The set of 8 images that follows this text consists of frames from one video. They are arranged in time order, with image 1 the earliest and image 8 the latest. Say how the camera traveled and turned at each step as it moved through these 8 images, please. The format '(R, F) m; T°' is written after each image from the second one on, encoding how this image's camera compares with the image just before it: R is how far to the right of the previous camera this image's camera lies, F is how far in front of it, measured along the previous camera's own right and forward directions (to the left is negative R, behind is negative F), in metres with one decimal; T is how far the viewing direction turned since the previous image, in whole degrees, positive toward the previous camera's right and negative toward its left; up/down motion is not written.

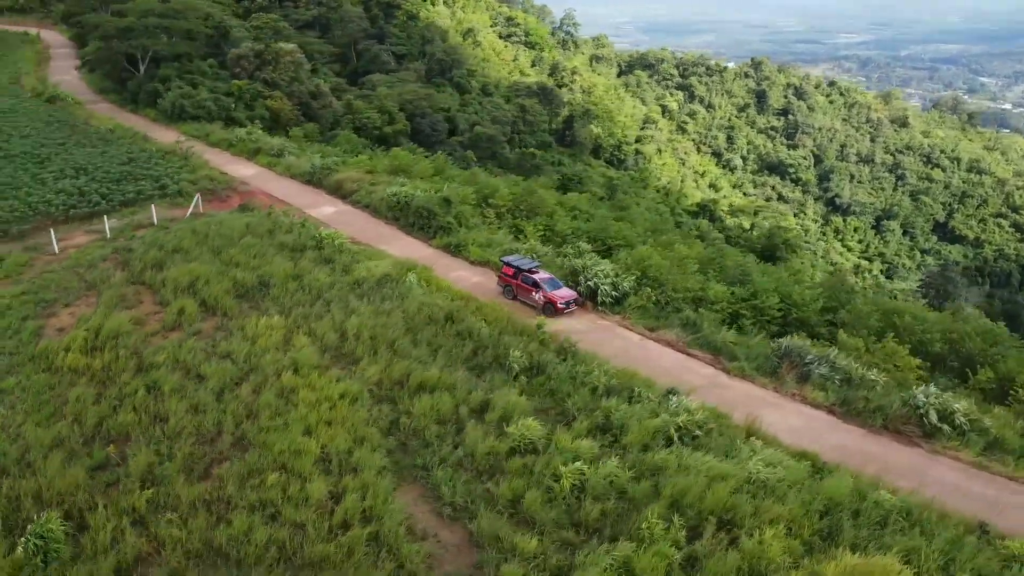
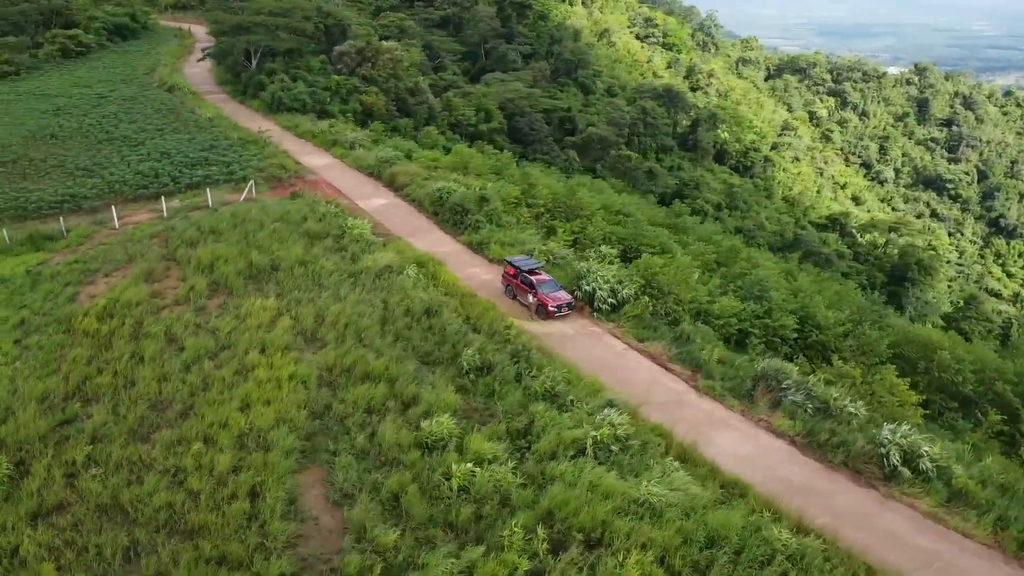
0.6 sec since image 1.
(+3.2, +0.3) m; -10°
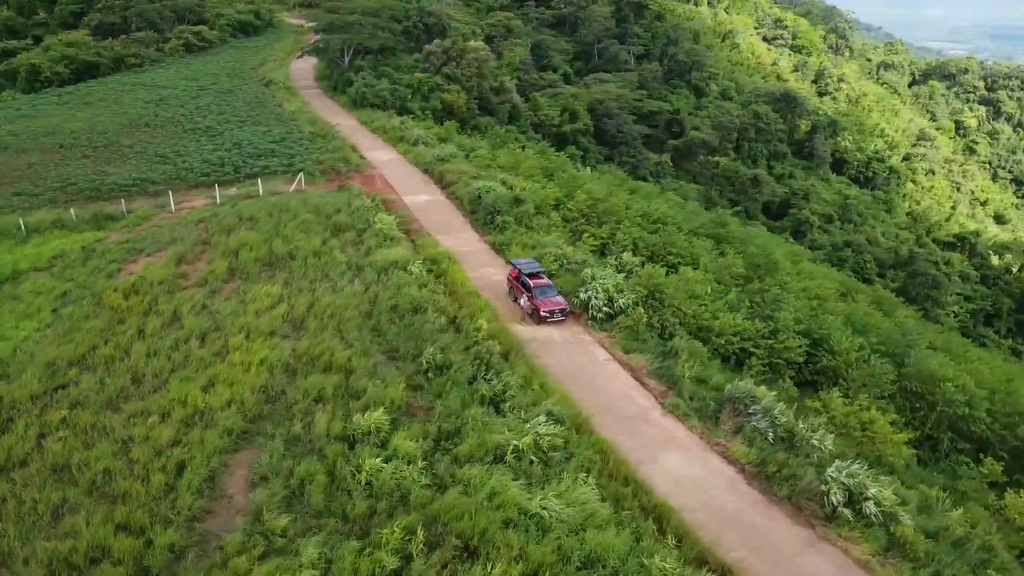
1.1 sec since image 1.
(+2.8, +0.2) m; -9°
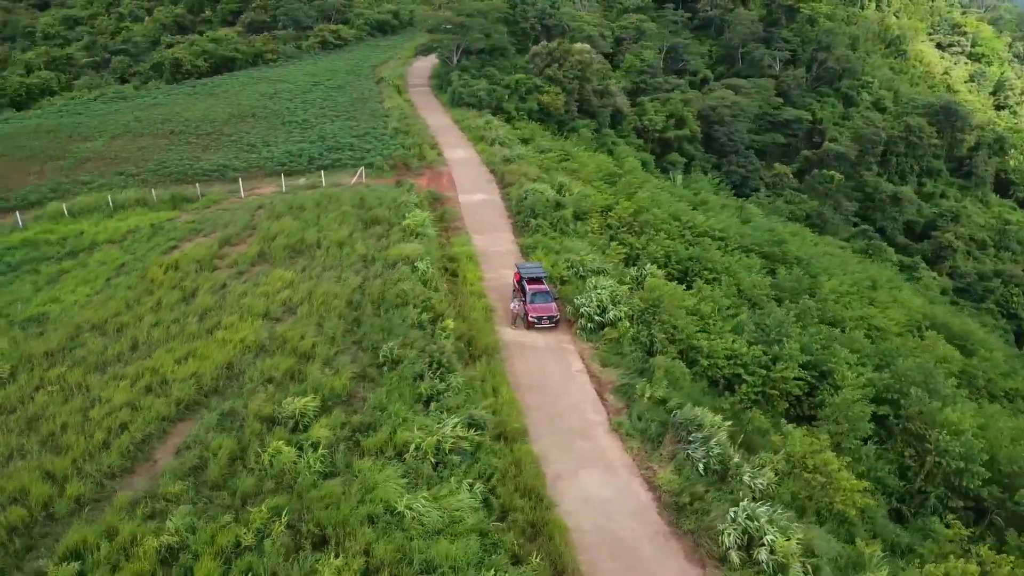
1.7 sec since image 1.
(+3.4, +0.3) m; -11°
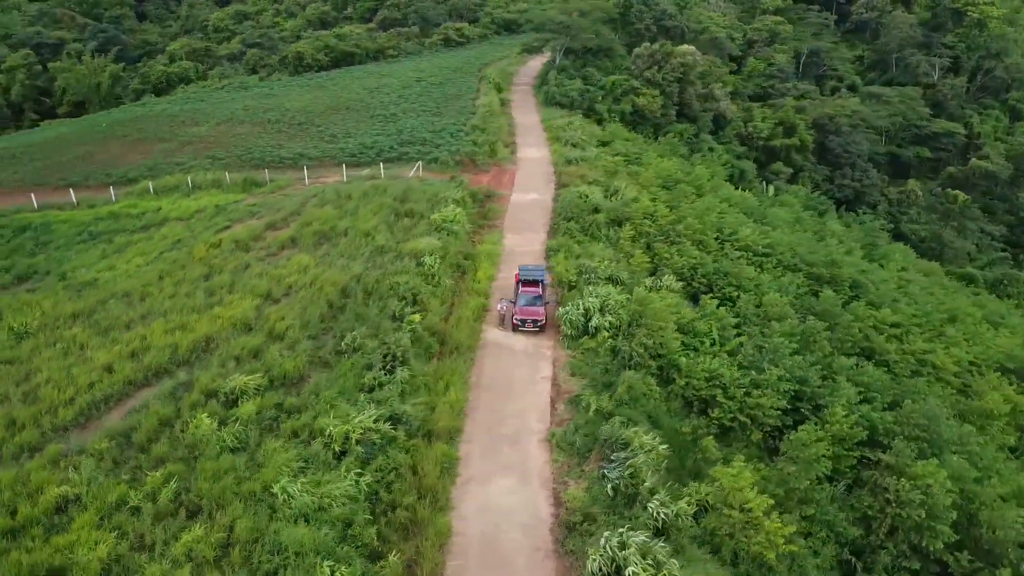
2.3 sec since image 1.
(+3.4, +0.4) m; -11°
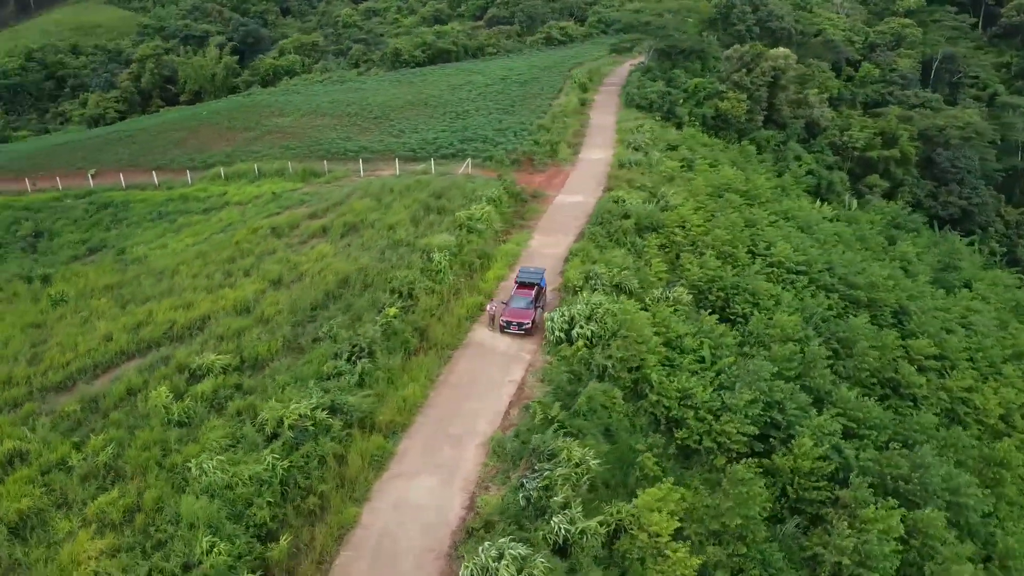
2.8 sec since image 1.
(+2.9, +0.3) m; -9°
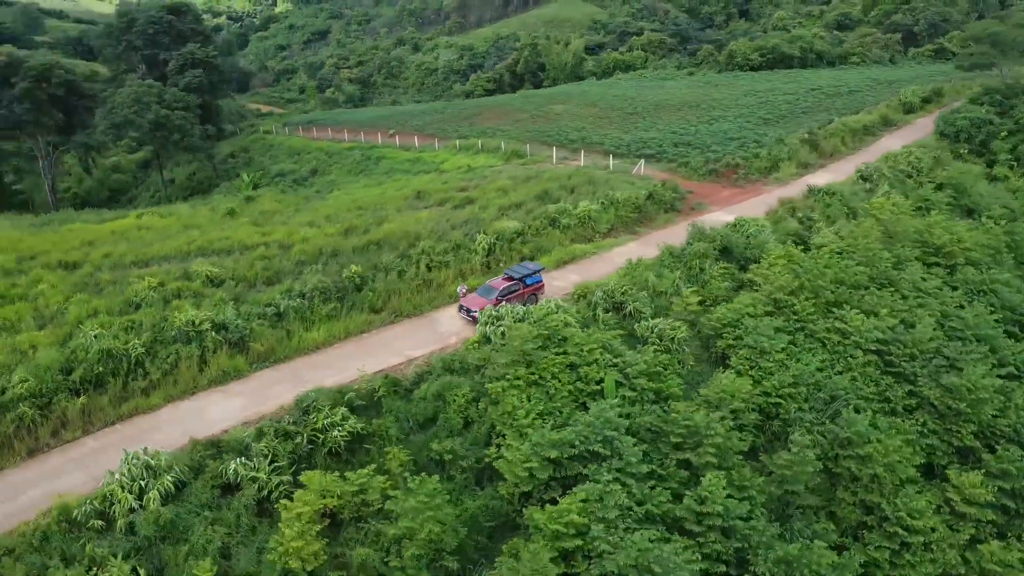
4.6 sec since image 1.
(+9.4, +3.0) m; -33°
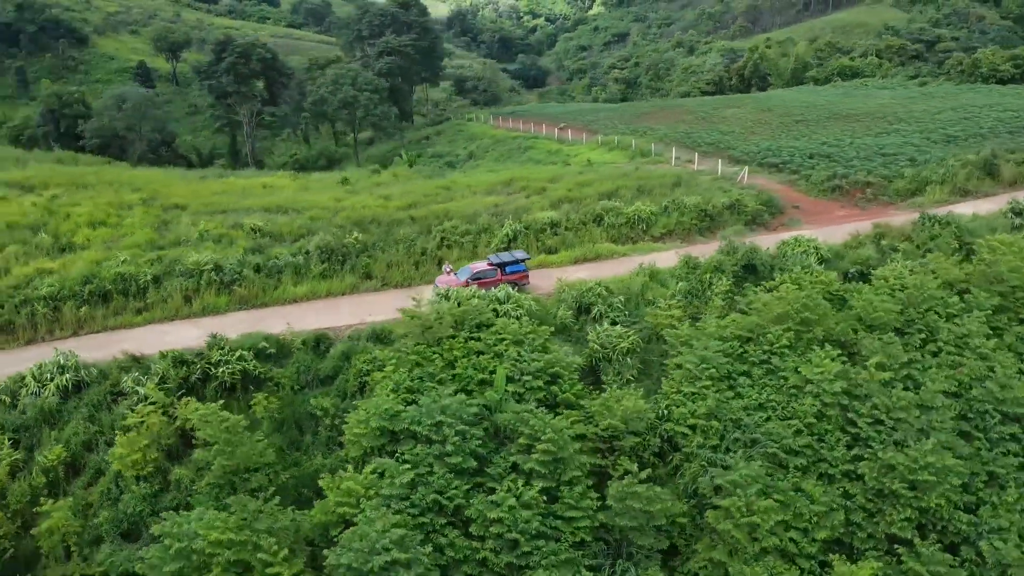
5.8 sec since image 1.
(+6.3, +1.4) m; -21°
